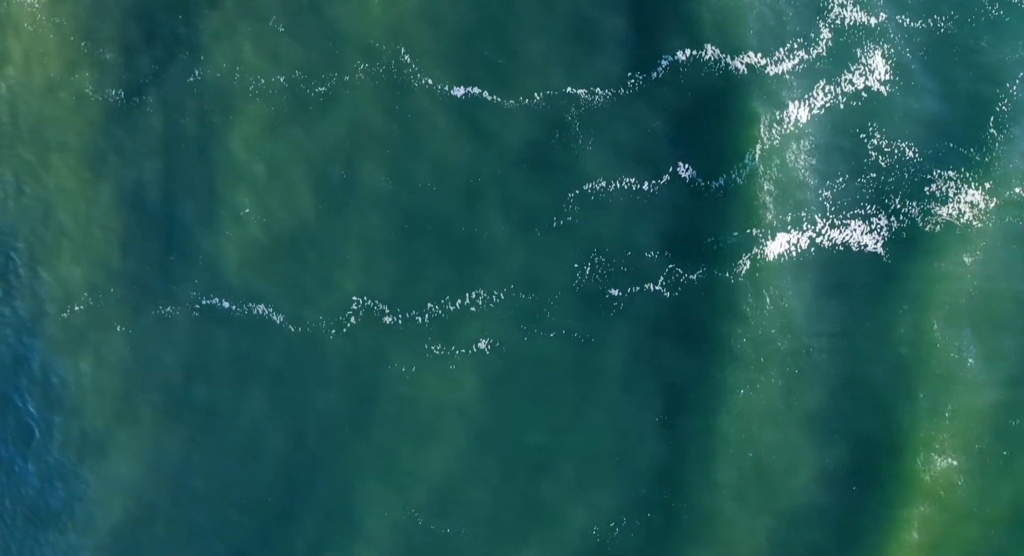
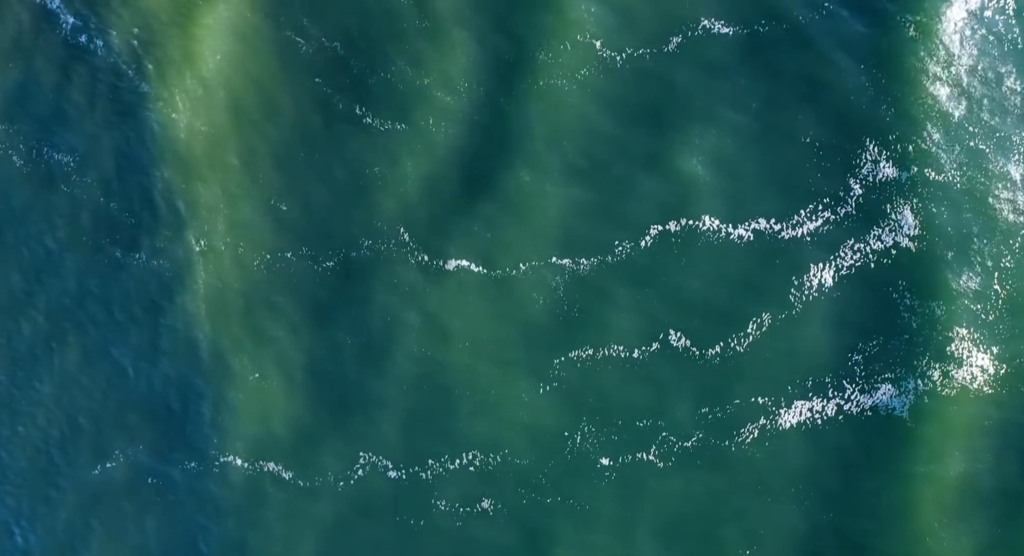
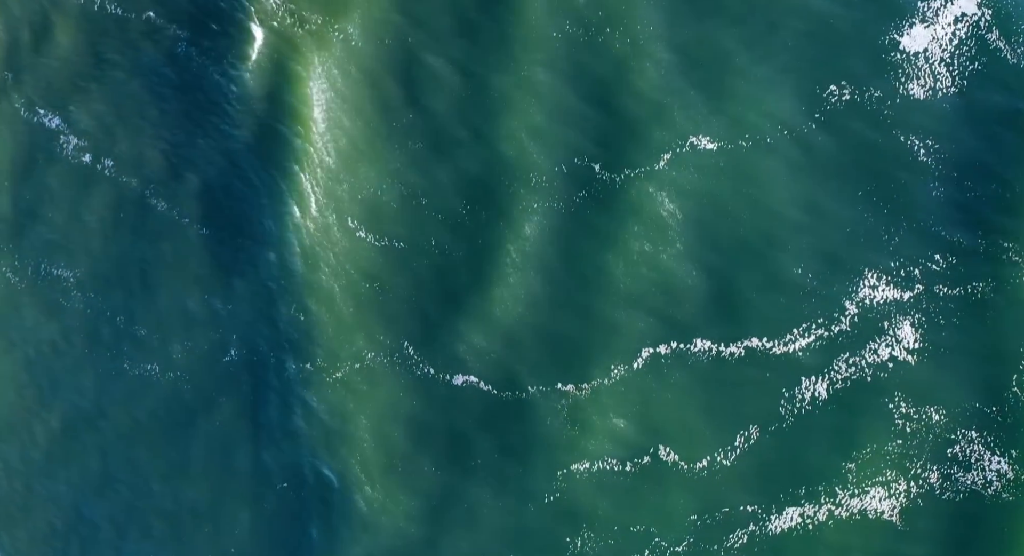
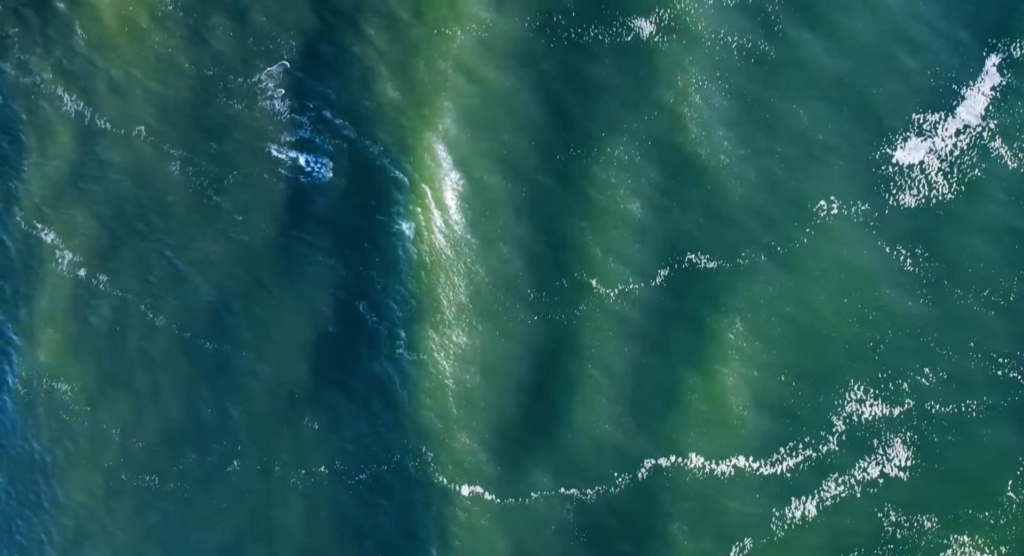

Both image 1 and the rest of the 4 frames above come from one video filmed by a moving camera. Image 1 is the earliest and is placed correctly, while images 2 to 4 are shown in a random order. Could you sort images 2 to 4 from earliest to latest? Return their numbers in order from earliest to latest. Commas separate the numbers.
2, 3, 4
